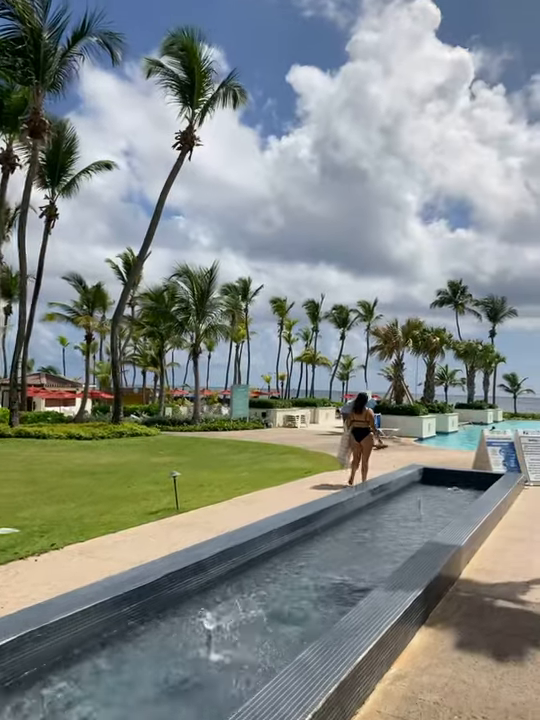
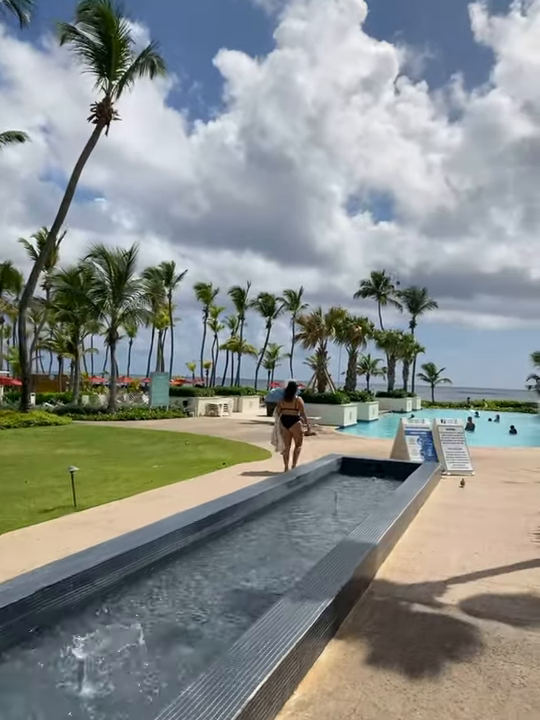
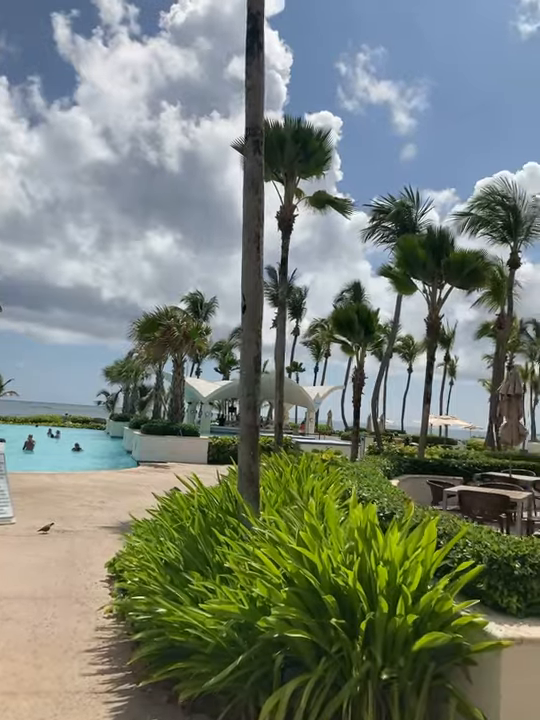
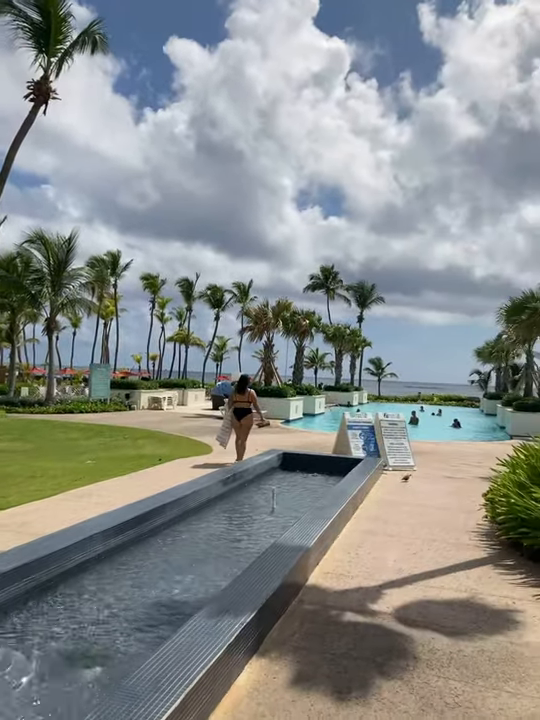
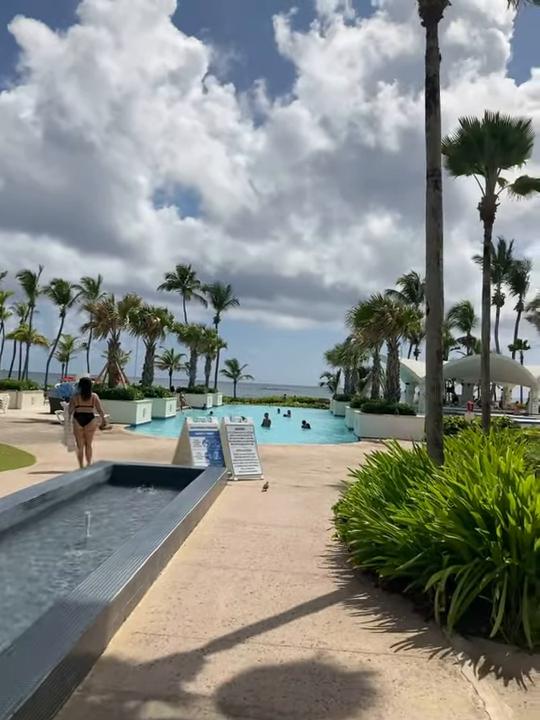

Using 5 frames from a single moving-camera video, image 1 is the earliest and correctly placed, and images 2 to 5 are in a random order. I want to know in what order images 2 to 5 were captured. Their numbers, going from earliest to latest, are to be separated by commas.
2, 4, 5, 3
